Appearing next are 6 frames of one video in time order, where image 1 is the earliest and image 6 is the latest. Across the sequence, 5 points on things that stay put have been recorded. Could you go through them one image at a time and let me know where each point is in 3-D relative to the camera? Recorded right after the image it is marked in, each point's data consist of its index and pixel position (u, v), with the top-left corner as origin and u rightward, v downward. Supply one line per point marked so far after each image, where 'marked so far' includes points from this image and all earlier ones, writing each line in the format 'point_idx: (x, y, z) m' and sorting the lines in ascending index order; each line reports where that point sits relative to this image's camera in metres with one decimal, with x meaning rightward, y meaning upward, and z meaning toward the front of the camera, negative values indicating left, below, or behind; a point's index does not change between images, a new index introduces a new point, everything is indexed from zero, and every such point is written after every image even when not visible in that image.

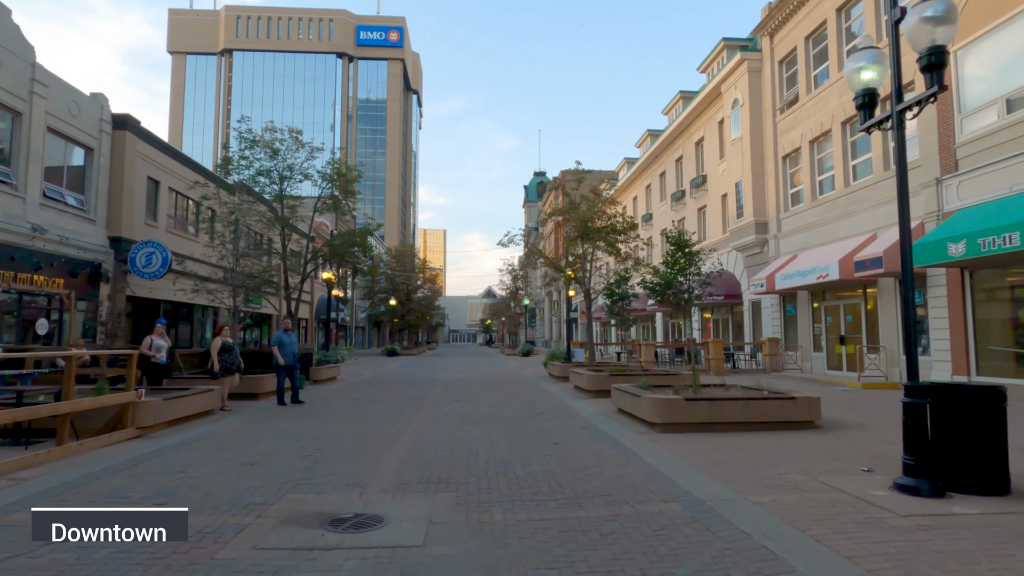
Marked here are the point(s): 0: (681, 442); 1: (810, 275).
0: (+2.6, -2.4, +9.2) m
1: (+9.1, +0.4, +18.3) m
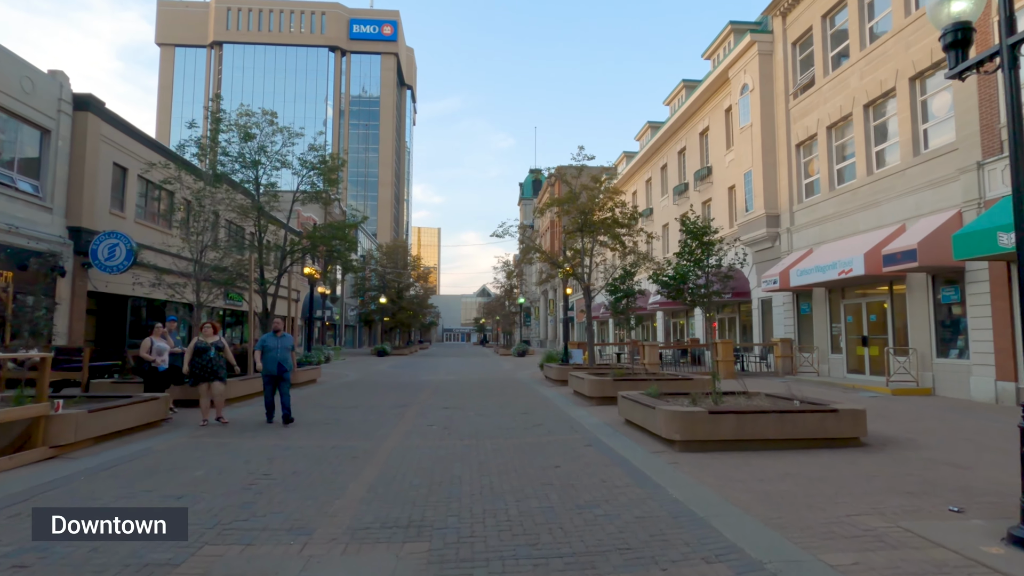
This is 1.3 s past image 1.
0: (+2.5, -2.3, +7.7) m
1: (+9.0, +0.5, +16.9) m
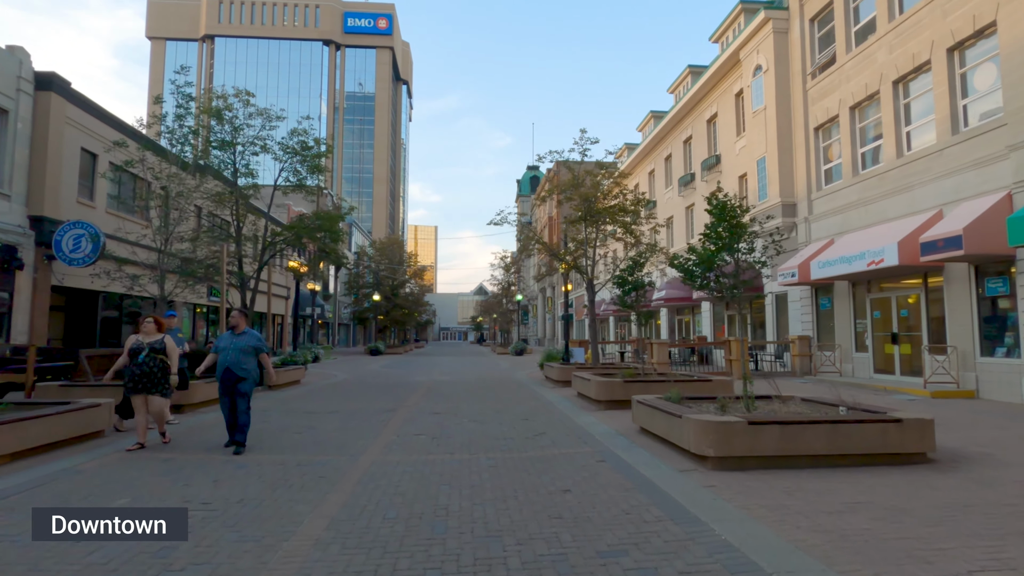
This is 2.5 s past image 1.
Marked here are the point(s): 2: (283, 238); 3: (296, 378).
0: (+2.5, -2.1, +6.3) m
1: (+8.9, +0.7, +15.4) m
2: (-7.5, +1.7, +19.6) m
3: (-6.8, -2.9, +19.0) m
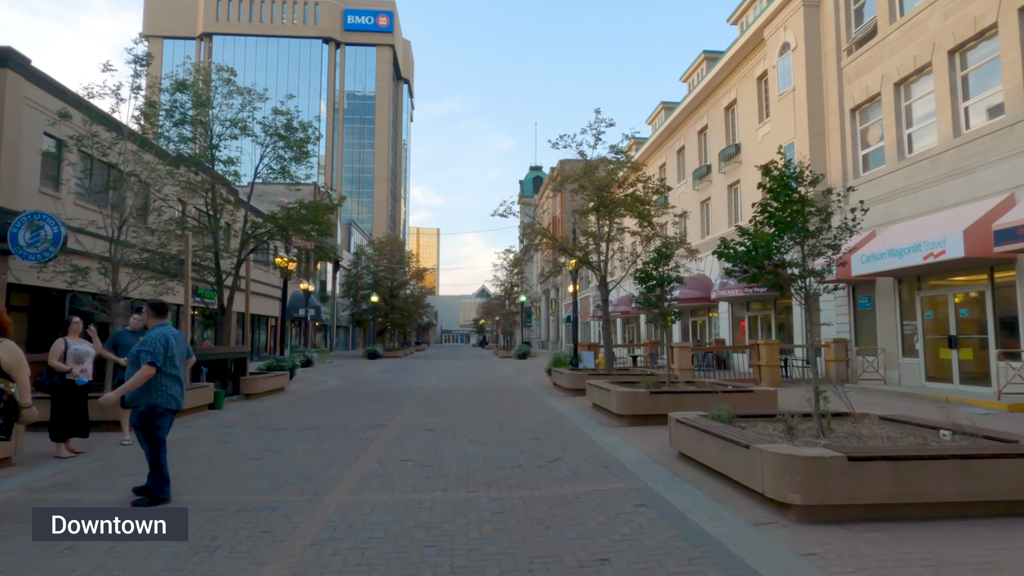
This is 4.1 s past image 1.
0: (+2.6, -2.0, +4.4) m
1: (+9.1, +0.8, +13.6) m
2: (-7.4, +1.7, +17.8) m
3: (-6.7, -2.8, +17.2) m
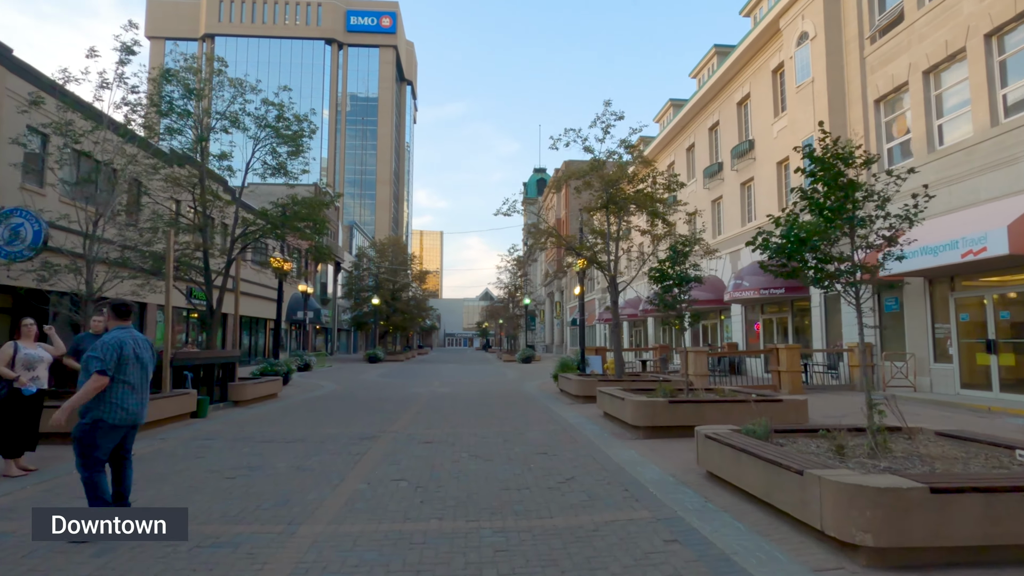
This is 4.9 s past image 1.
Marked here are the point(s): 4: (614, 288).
0: (+2.7, -1.9, +3.5) m
1: (+9.2, +0.7, +12.6) m
2: (-7.2, +1.7, +16.9) m
3: (-6.5, -2.8, +16.3) m
4: (+3.0, 0.0, +17.9) m
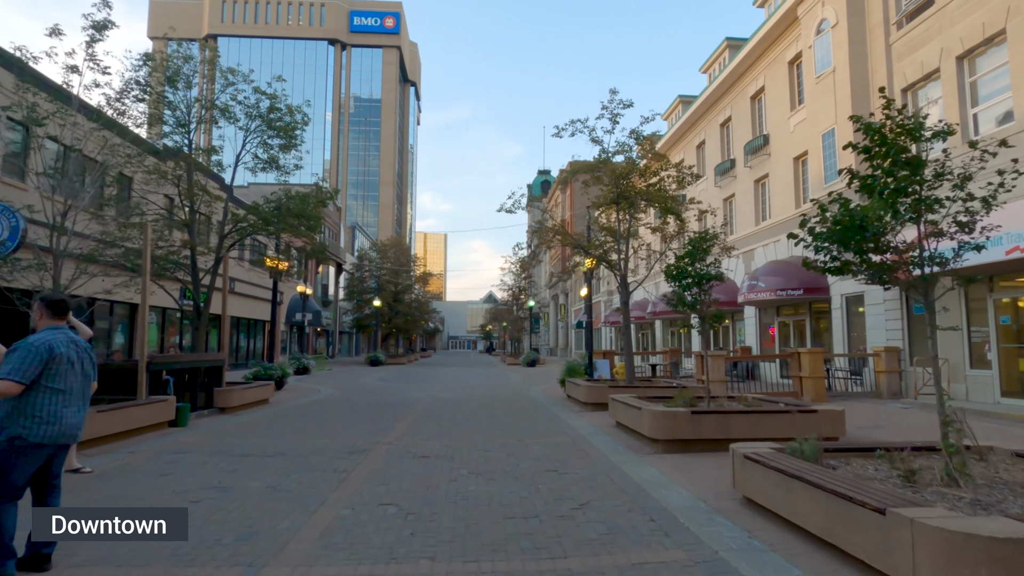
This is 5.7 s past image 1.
0: (+2.7, -1.9, +2.5) m
1: (+9.3, +0.8, +11.6) m
2: (-7.1, +1.7, +16.1) m
3: (-6.4, -2.8, +15.4) m
4: (+3.2, 0.0, +16.9) m
